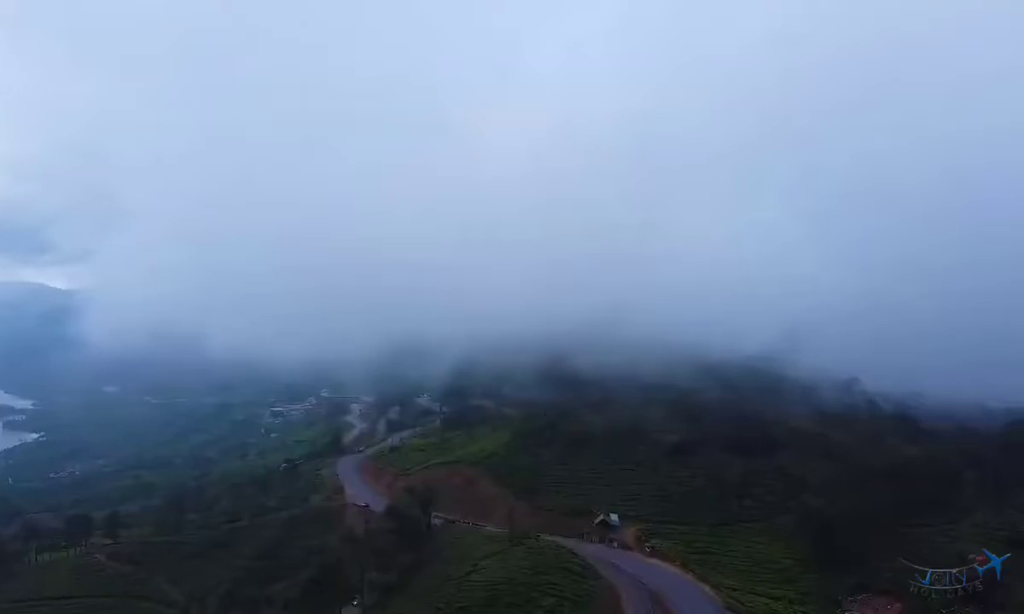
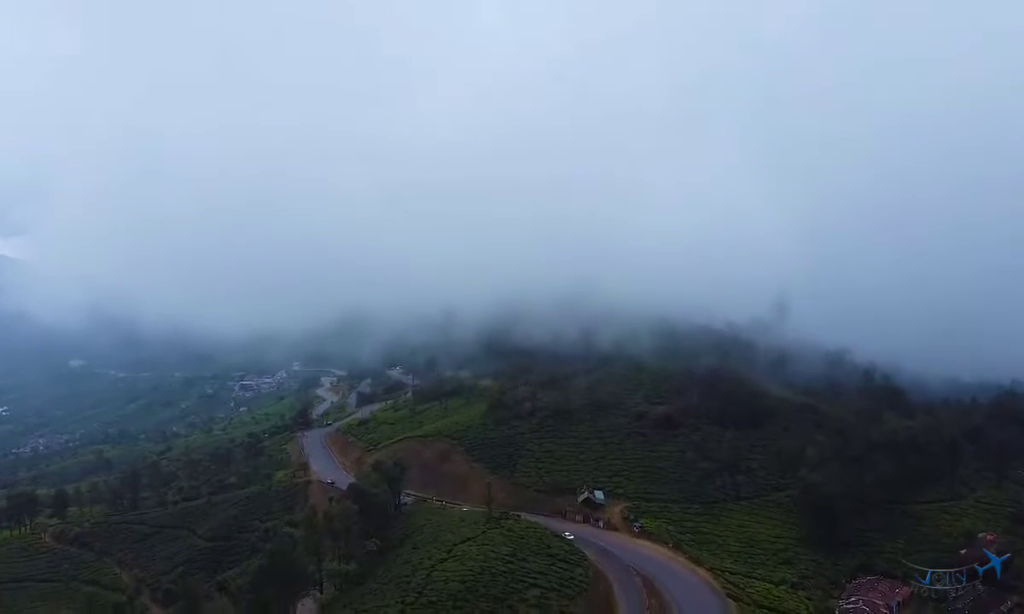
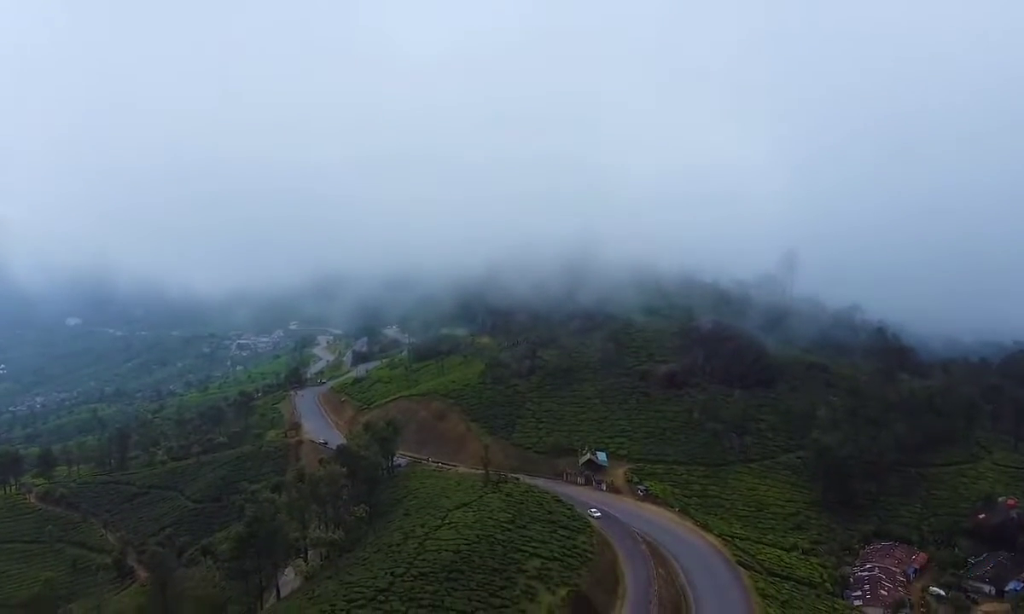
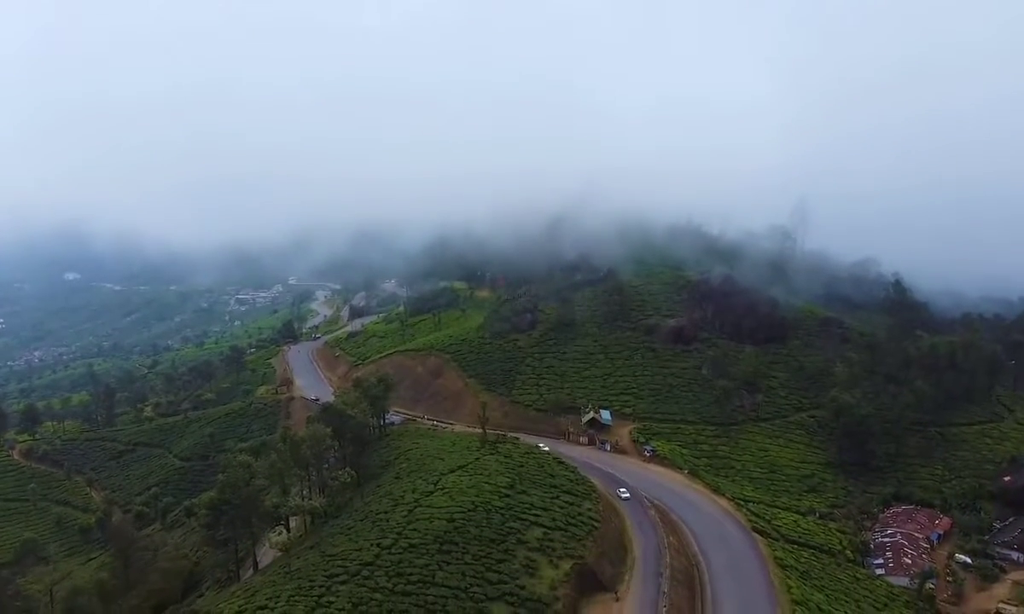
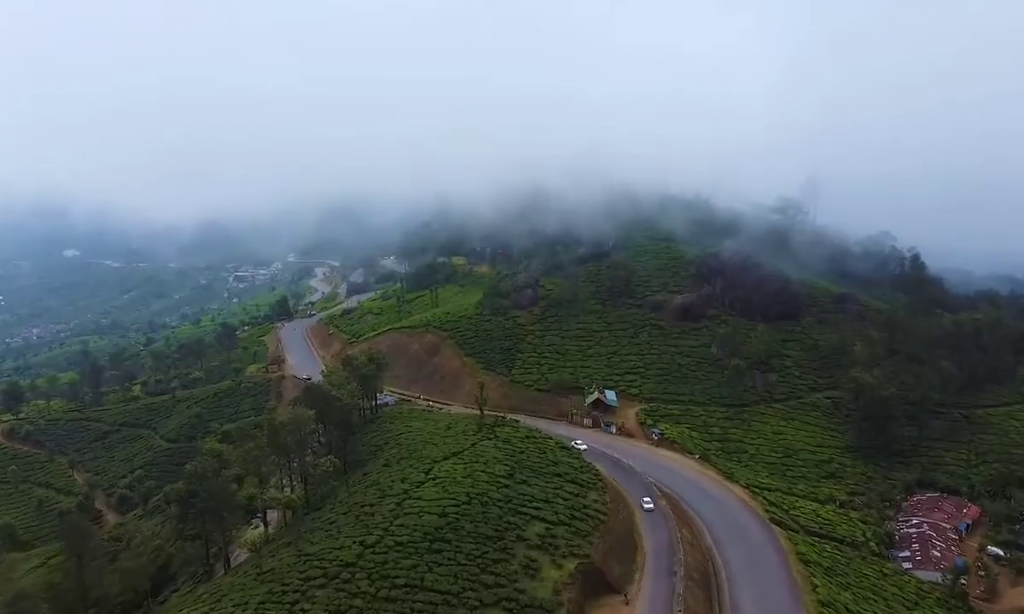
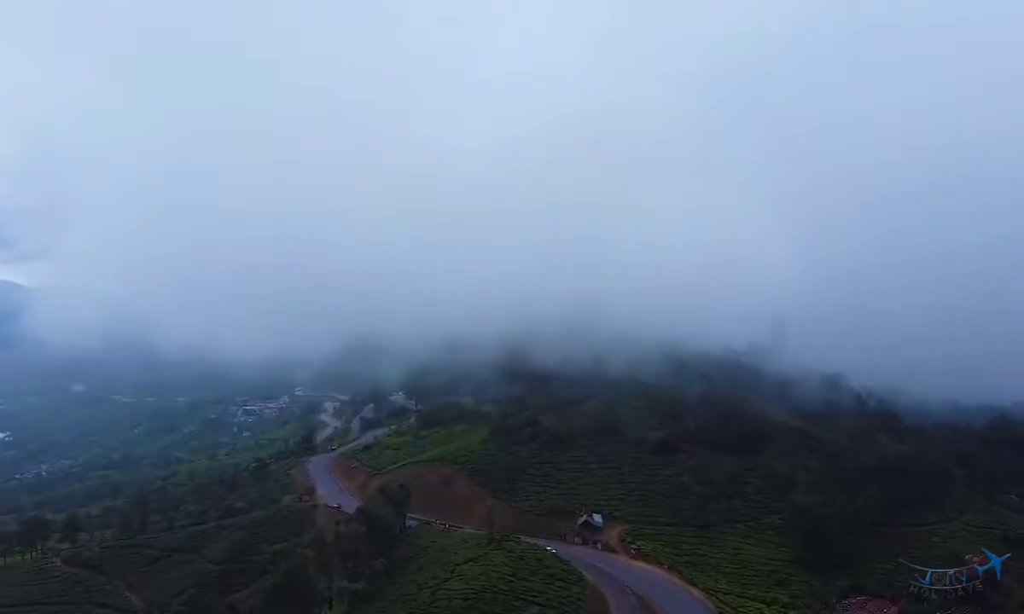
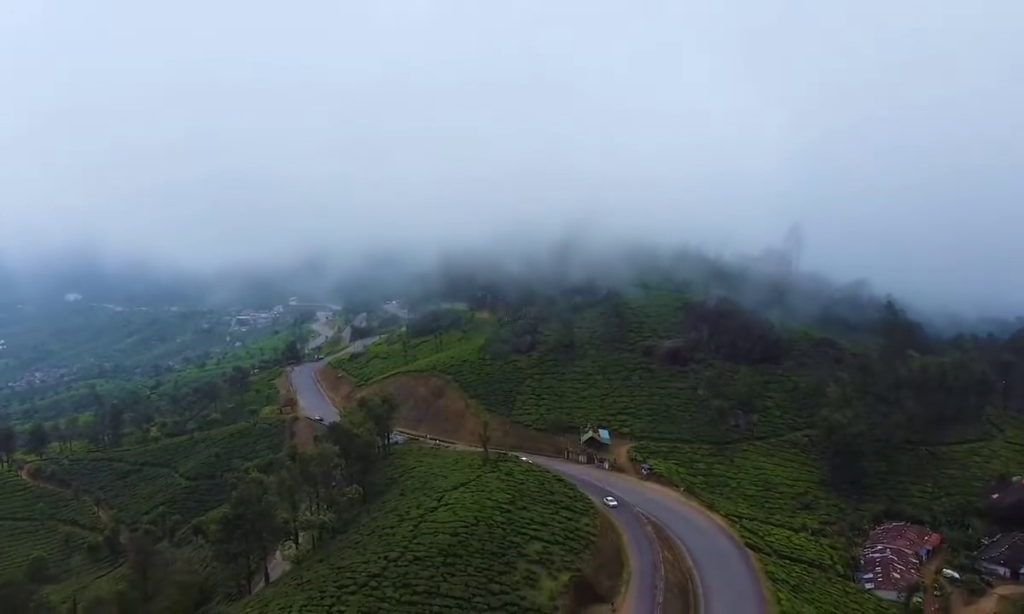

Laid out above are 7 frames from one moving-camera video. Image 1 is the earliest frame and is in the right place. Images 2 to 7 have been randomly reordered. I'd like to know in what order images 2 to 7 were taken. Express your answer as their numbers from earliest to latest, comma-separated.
6, 2, 3, 7, 4, 5
